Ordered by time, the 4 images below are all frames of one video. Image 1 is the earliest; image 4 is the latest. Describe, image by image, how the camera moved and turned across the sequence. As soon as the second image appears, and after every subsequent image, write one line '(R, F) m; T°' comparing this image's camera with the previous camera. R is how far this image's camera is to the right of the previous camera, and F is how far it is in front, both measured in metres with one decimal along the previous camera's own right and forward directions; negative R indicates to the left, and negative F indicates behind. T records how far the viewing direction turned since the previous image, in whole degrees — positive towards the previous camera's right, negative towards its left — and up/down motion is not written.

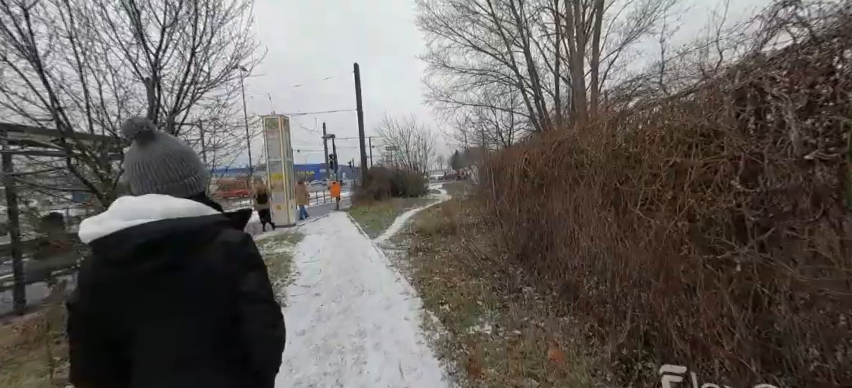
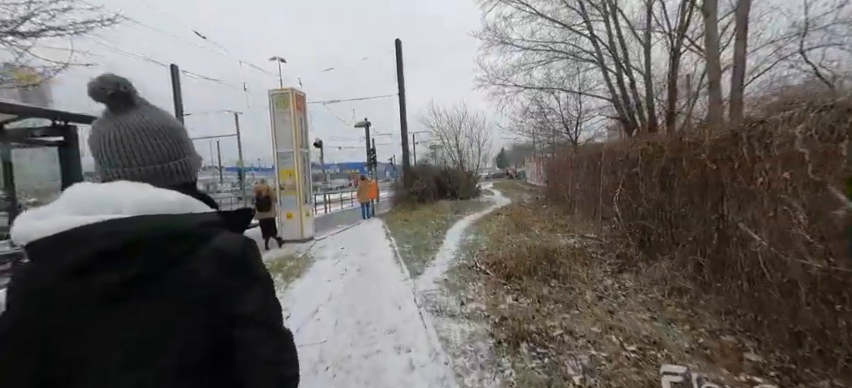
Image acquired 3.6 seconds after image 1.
(-0.9, +4.9) m; -8°
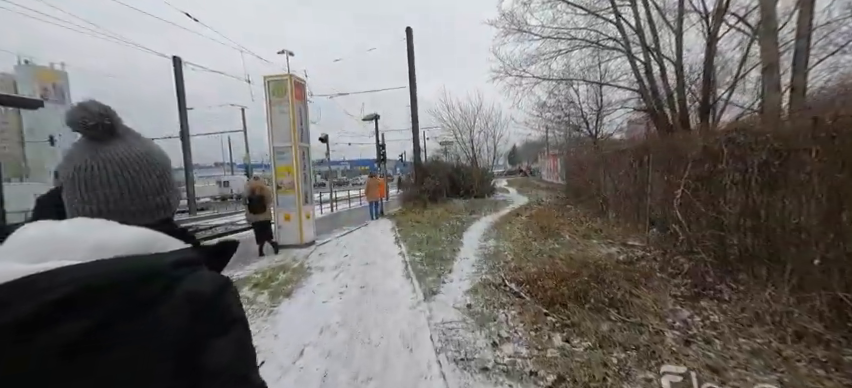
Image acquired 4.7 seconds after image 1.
(-0.1, +1.4) m; -2°
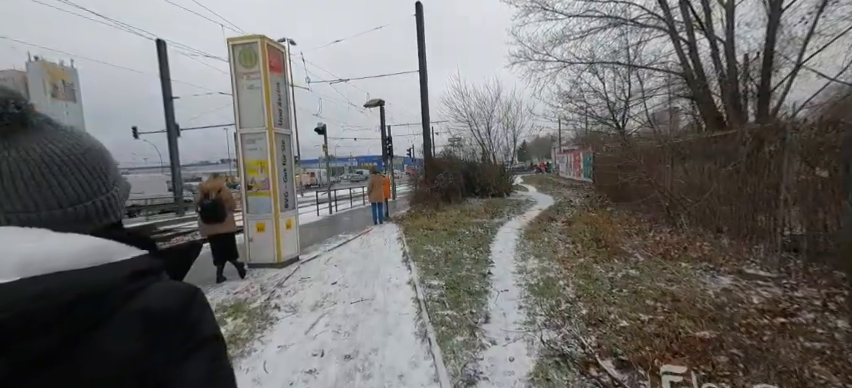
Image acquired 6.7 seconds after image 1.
(-0.3, +2.7) m; -1°
